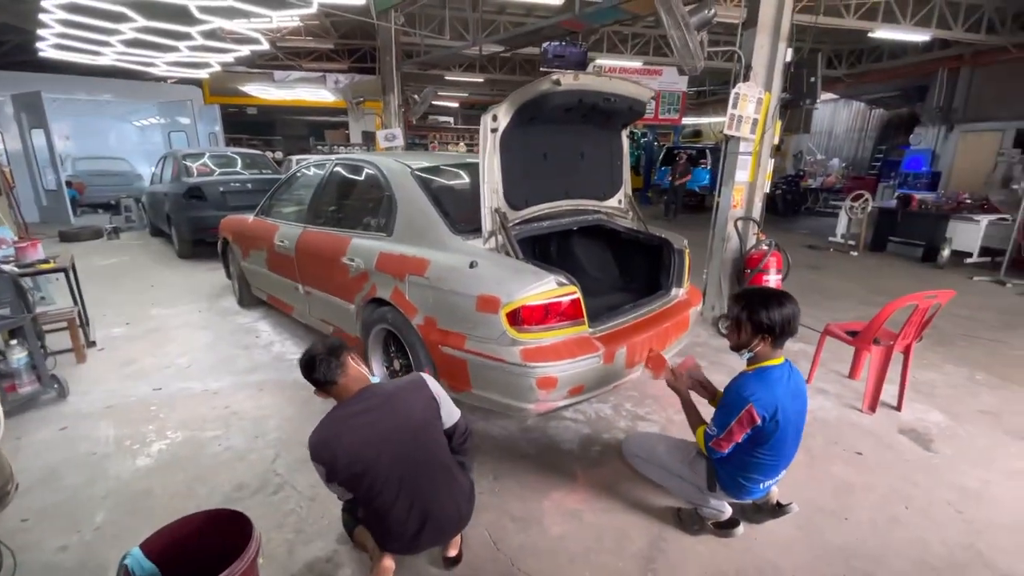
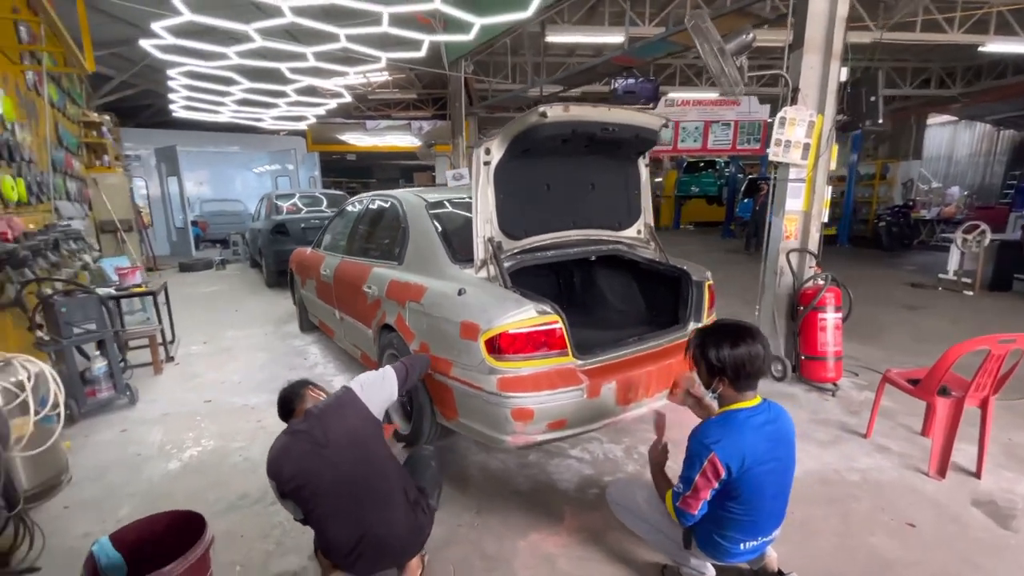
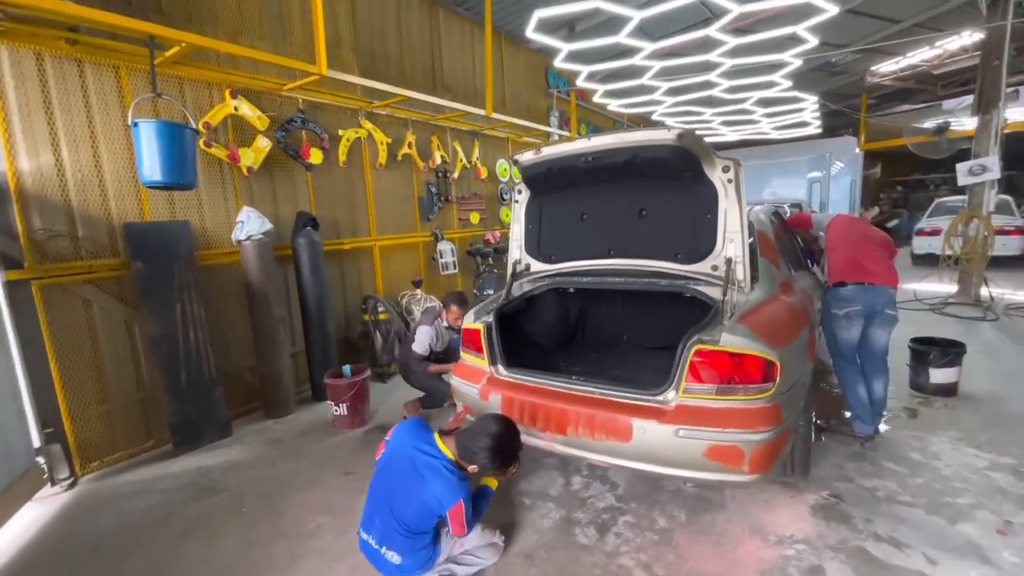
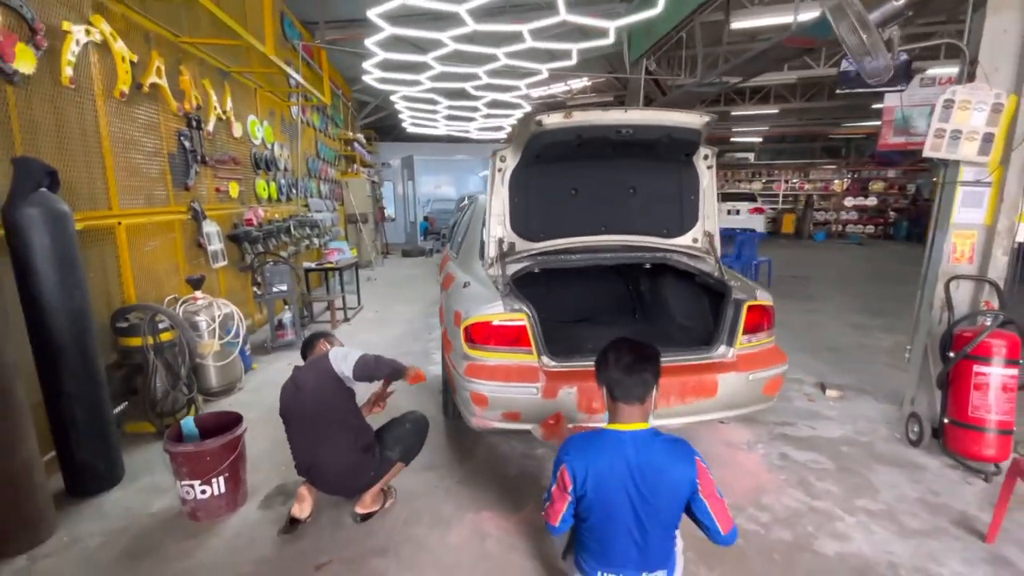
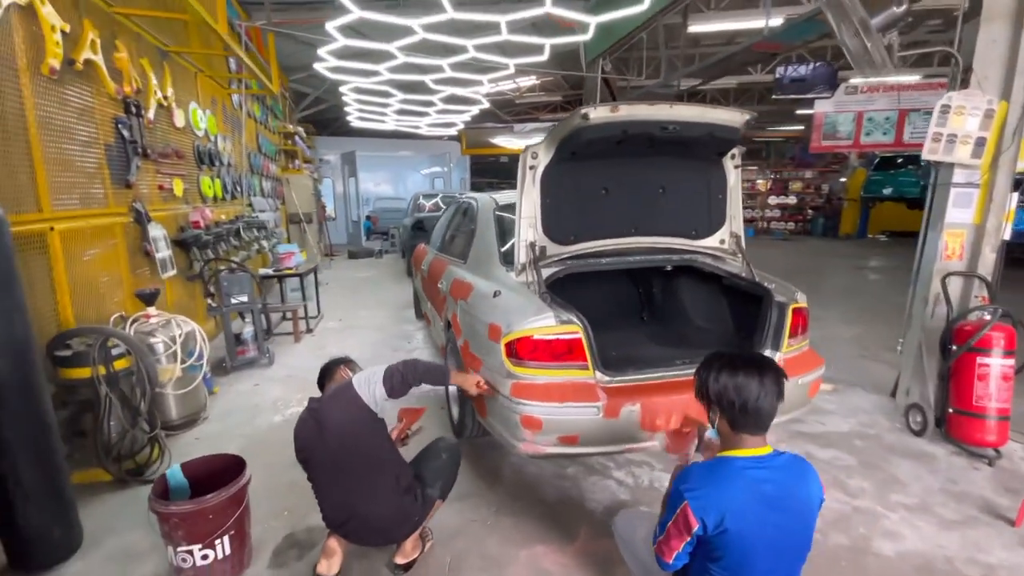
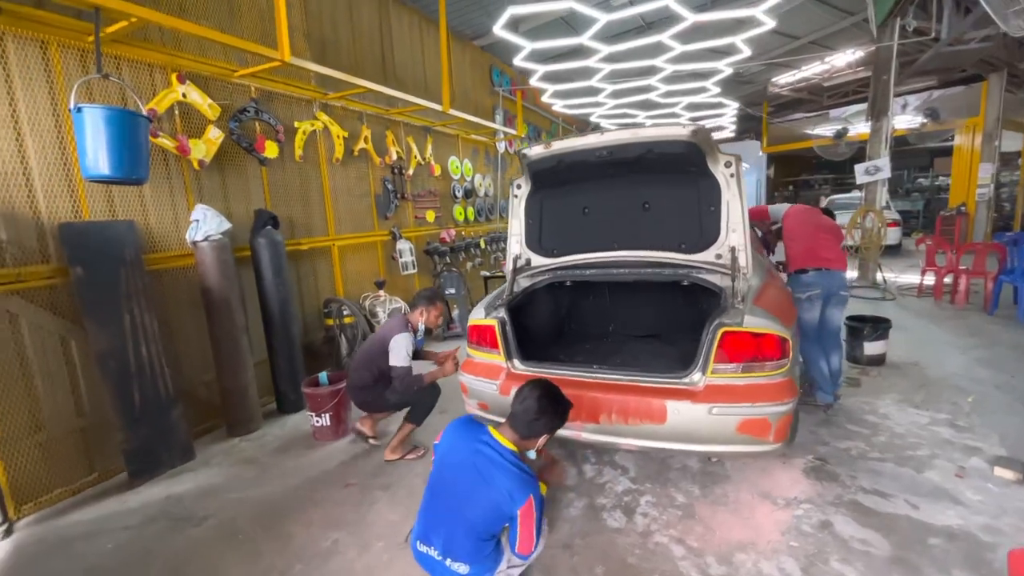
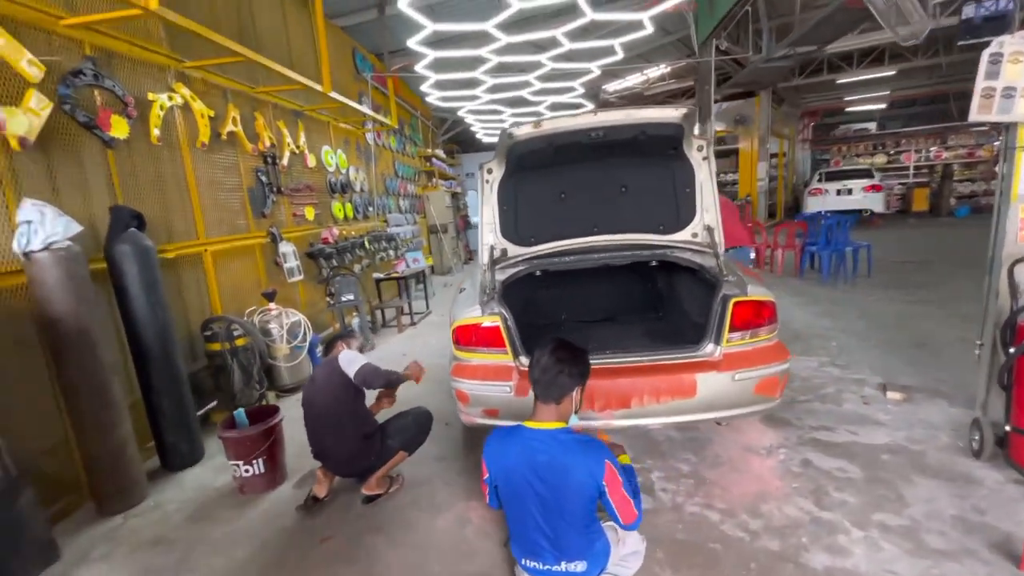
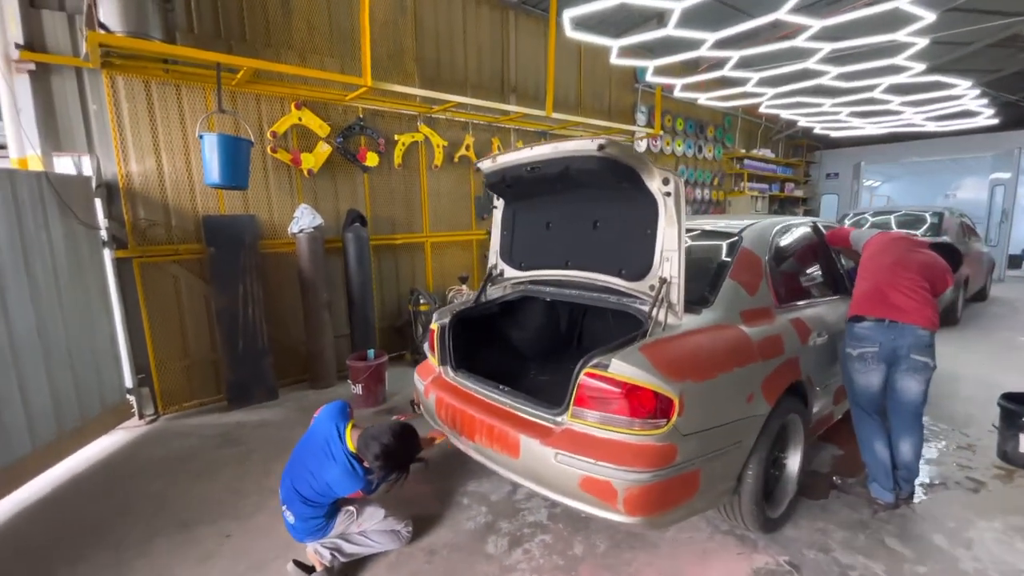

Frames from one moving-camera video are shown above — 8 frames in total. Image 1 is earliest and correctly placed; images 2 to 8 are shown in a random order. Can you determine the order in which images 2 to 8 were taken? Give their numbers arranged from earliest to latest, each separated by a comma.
2, 5, 4, 7, 6, 3, 8
